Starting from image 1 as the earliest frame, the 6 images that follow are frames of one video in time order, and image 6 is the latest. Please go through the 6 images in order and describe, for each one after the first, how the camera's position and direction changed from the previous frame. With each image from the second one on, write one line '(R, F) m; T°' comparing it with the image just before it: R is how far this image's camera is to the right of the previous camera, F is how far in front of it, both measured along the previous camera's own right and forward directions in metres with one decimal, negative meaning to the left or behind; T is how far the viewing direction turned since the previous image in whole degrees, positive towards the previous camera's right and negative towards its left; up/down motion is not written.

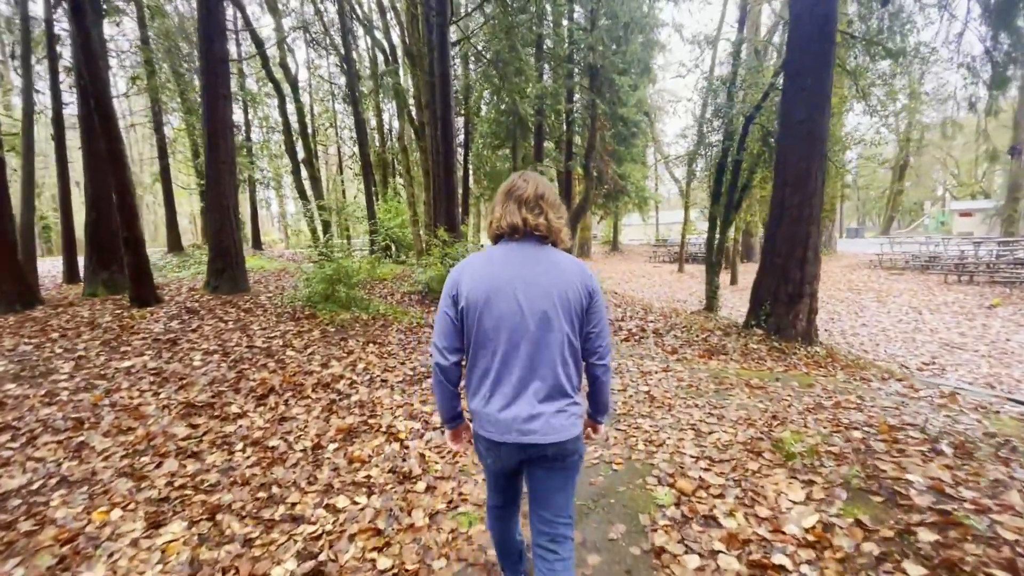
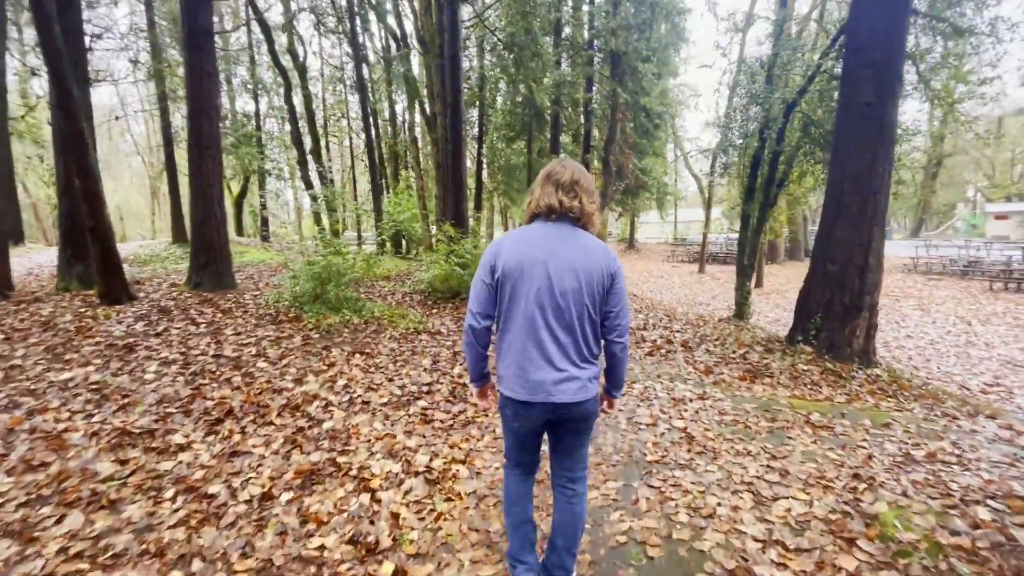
(+0.1, +0.9) m; -2°
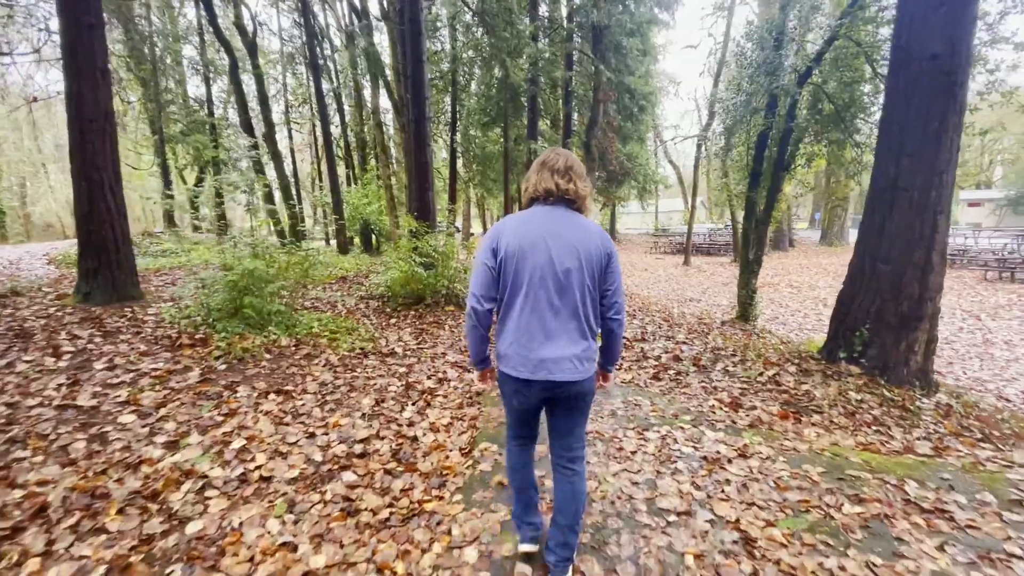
(+0.1, +1.4) m; +2°
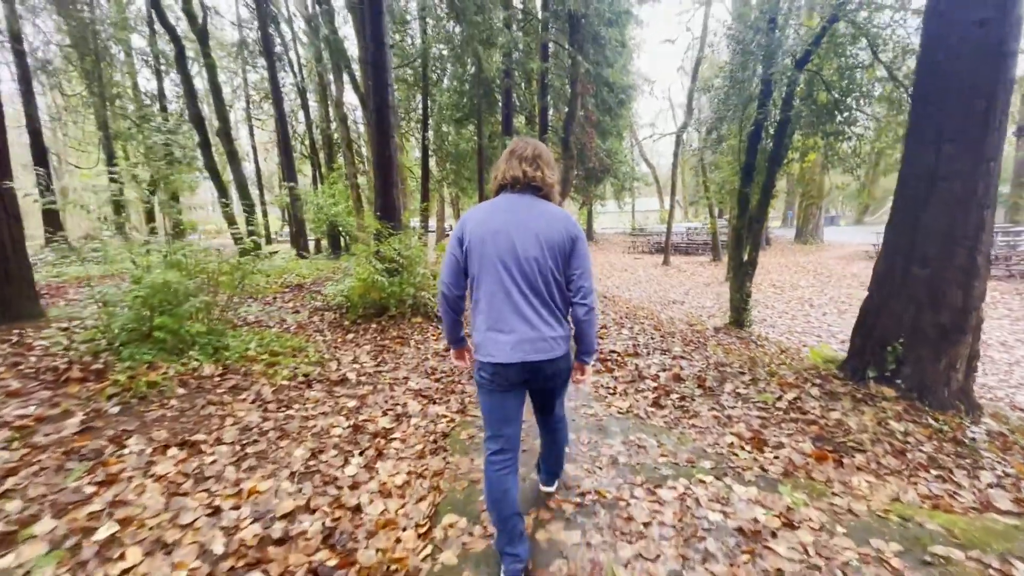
(0.0, +0.9) m; +3°
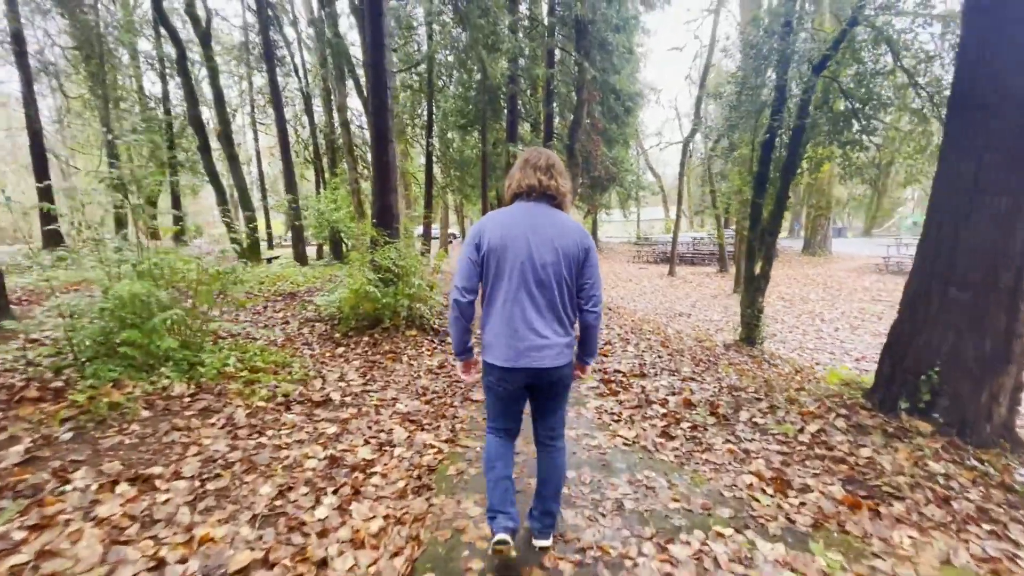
(+0.1, +0.4) m; 0°
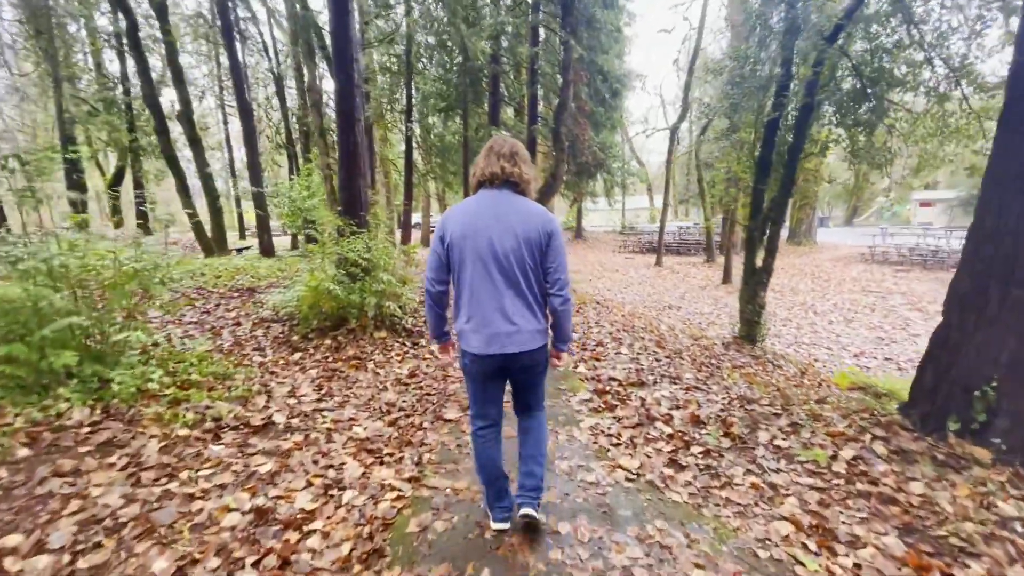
(0.0, +0.7) m; +2°
